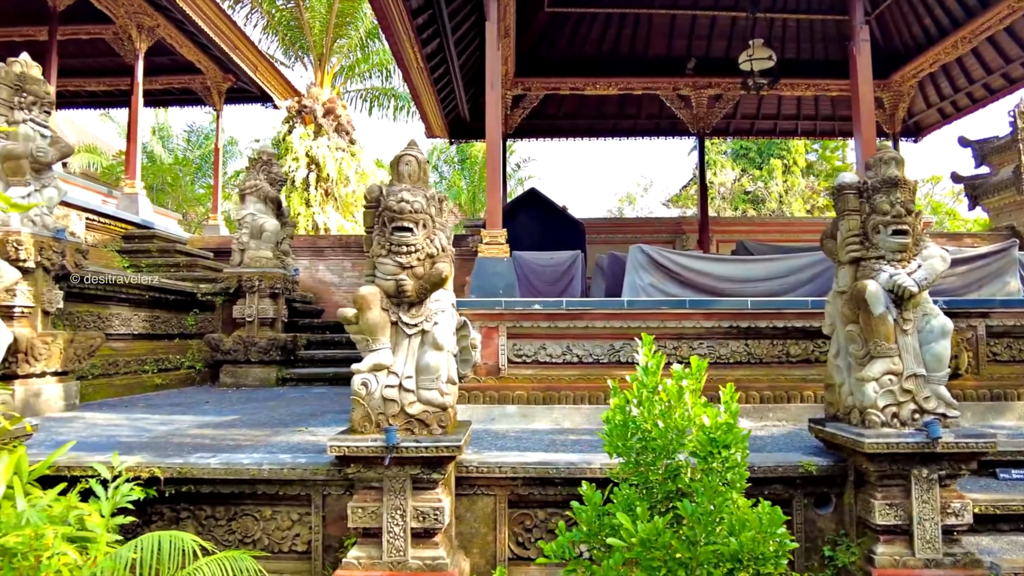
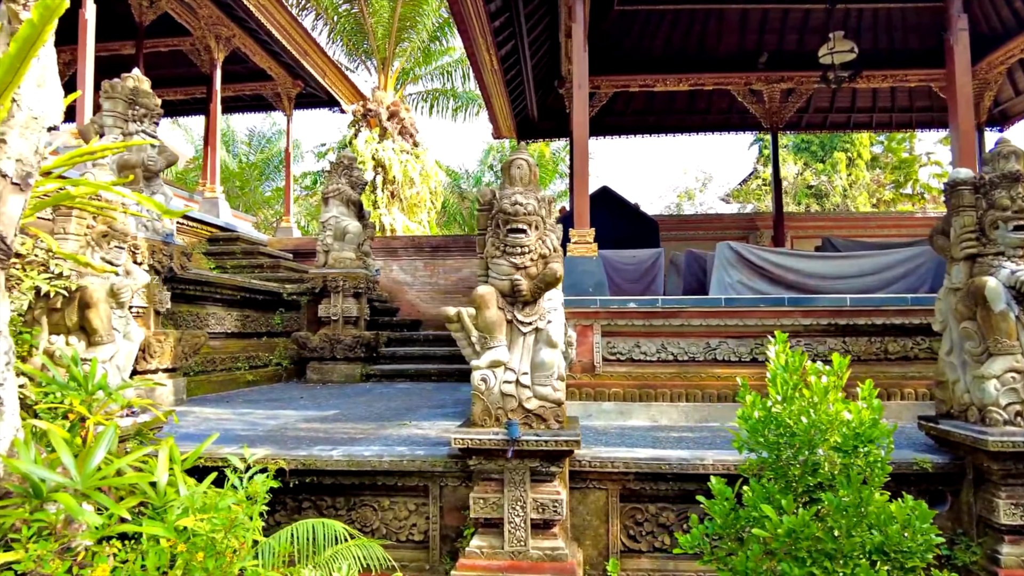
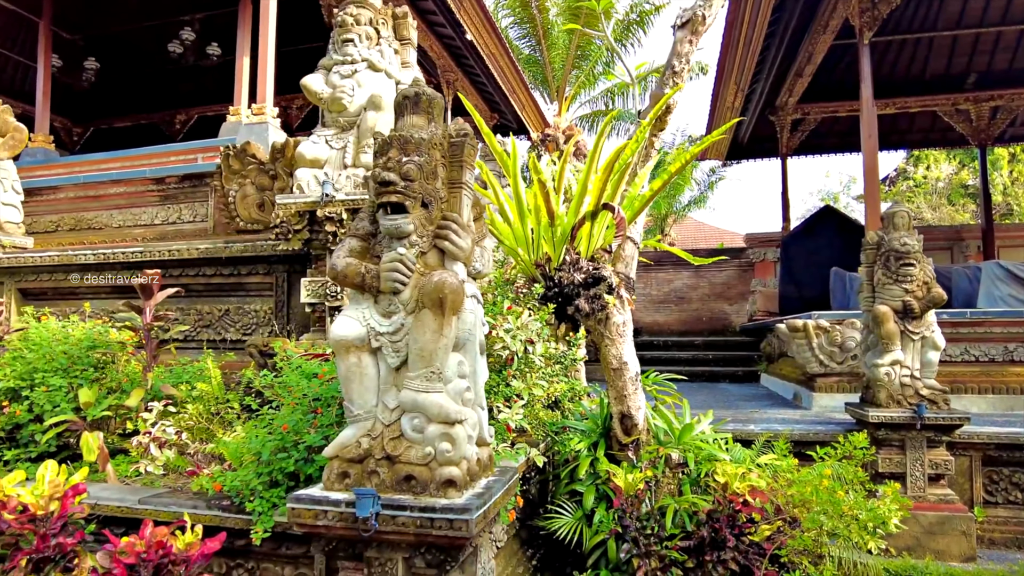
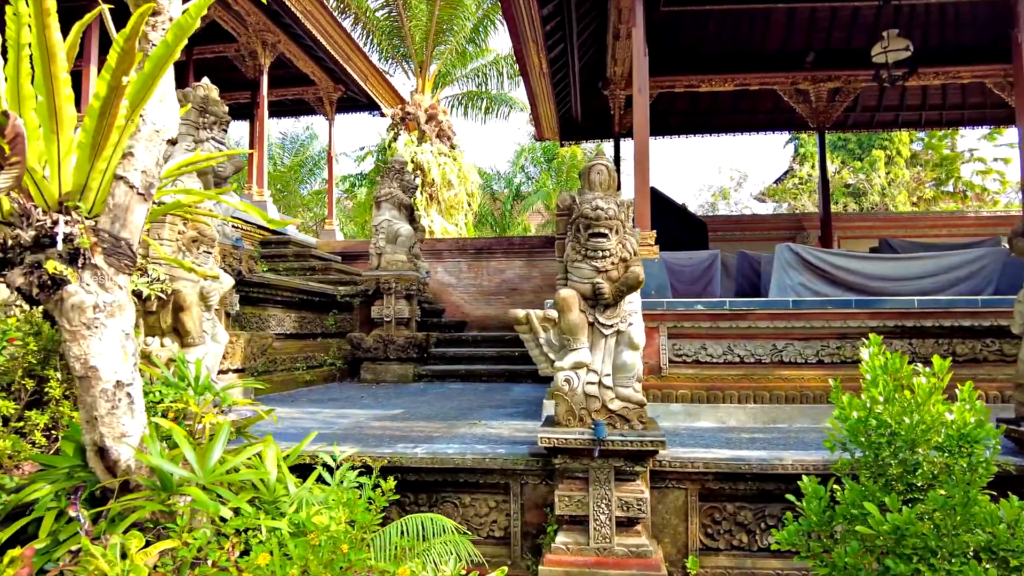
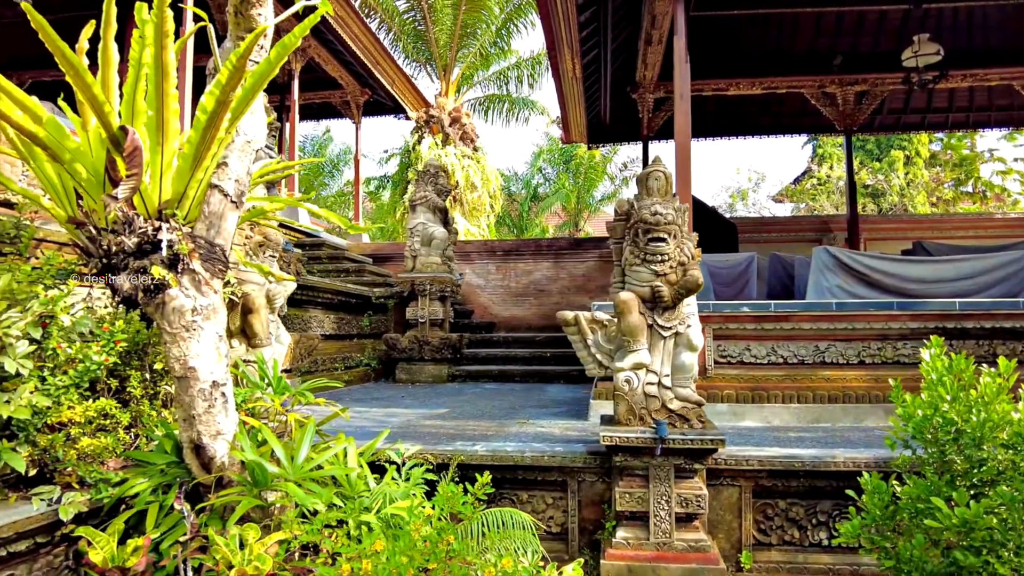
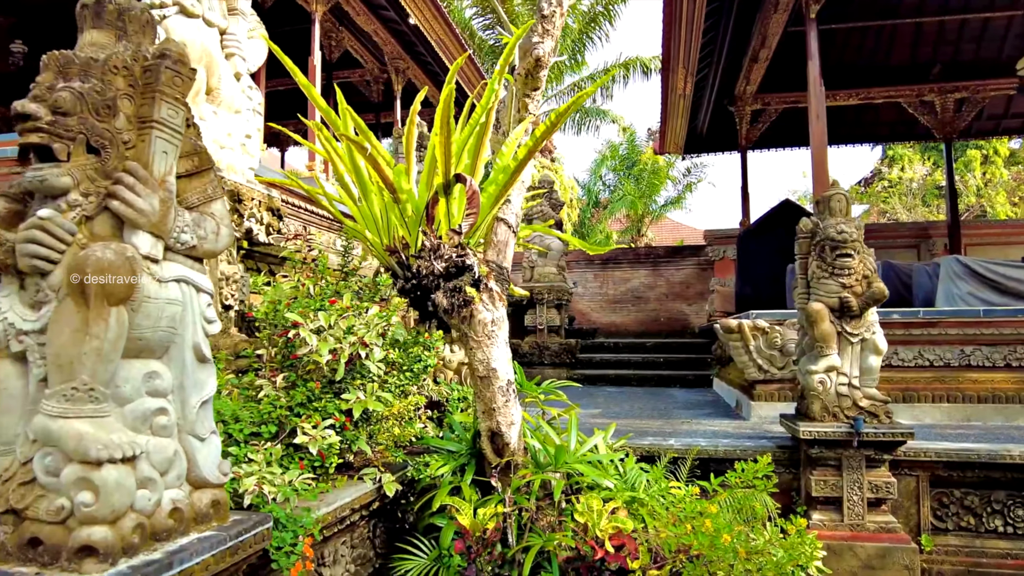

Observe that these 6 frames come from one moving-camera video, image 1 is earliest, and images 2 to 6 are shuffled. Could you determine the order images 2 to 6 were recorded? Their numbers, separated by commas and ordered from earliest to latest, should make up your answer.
2, 4, 5, 6, 3
